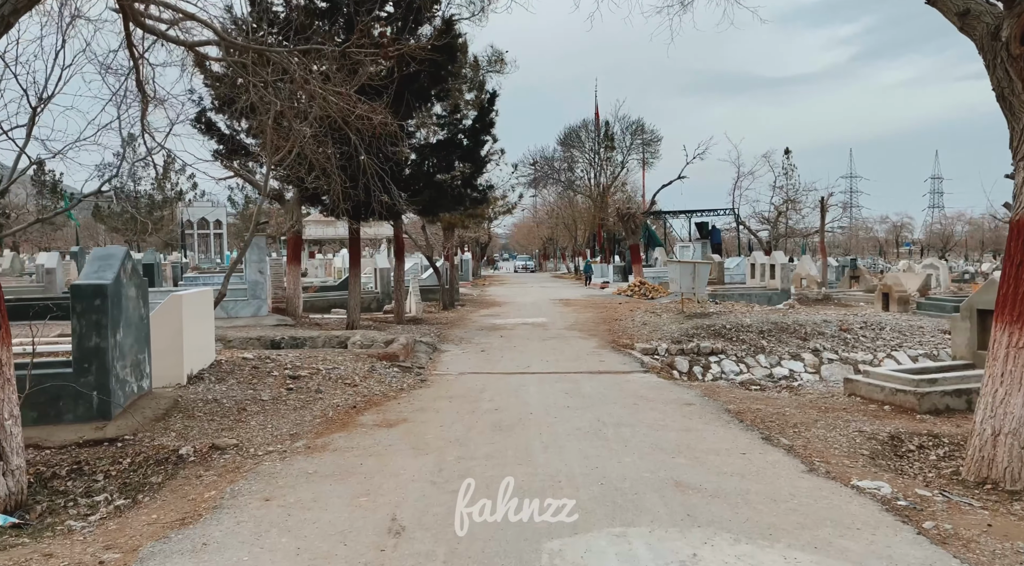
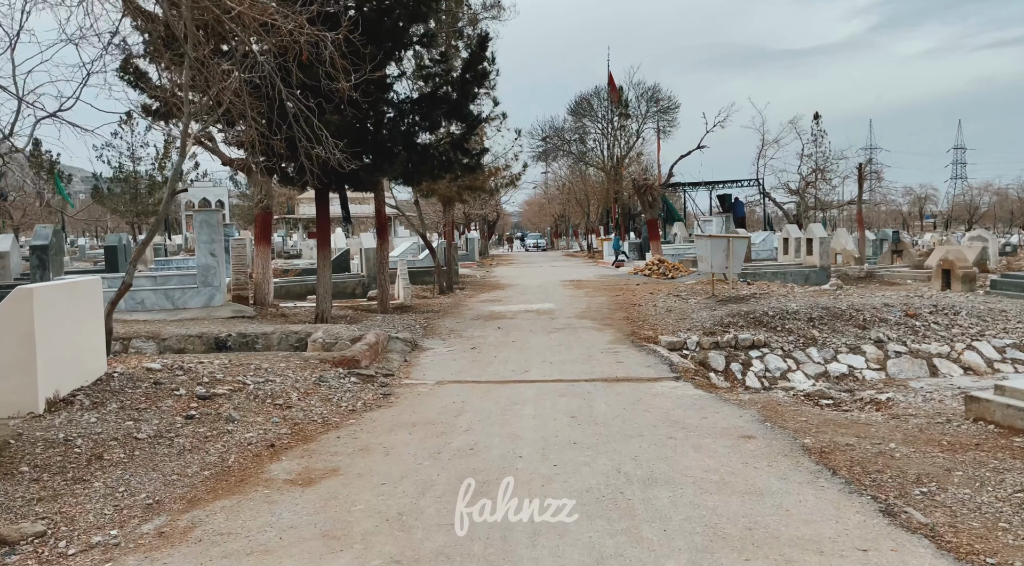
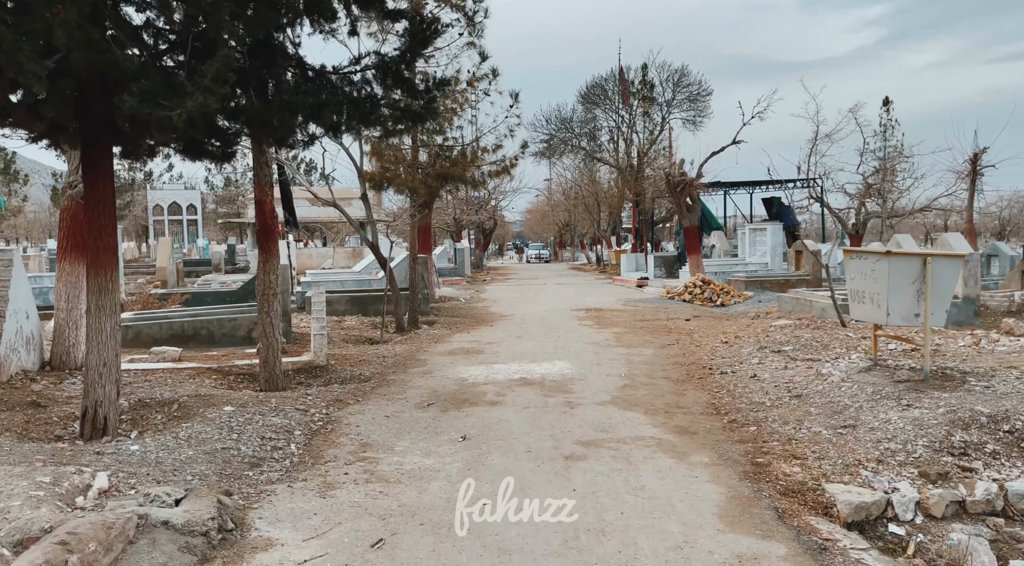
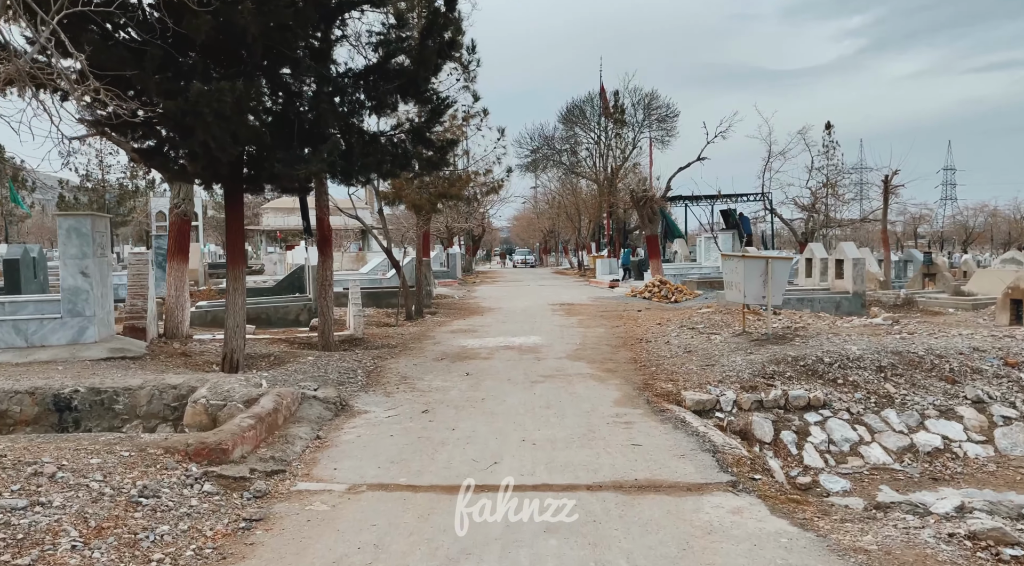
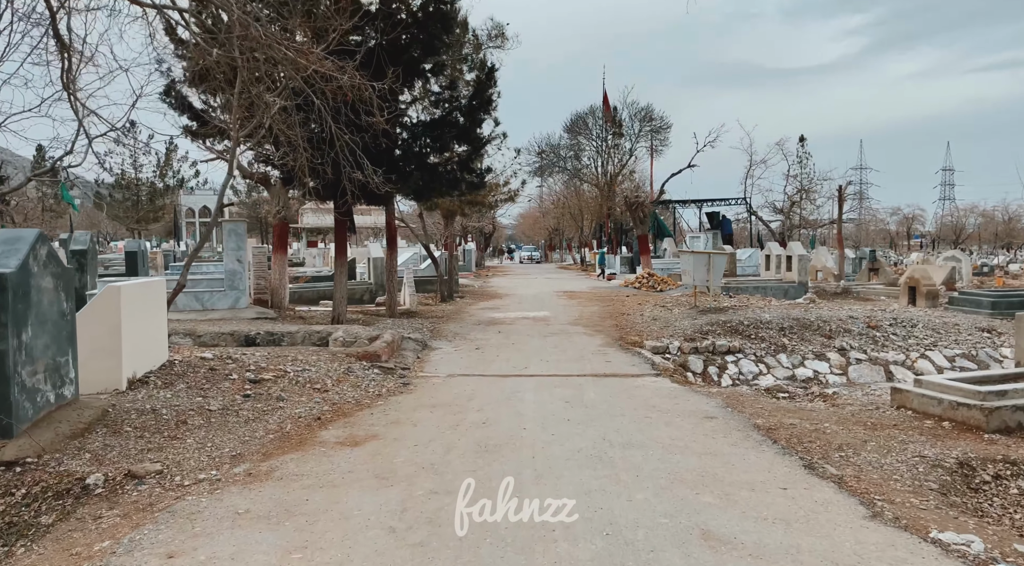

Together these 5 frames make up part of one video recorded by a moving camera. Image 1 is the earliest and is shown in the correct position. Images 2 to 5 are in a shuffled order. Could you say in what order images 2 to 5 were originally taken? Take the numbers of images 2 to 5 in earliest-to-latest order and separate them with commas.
5, 2, 4, 3
